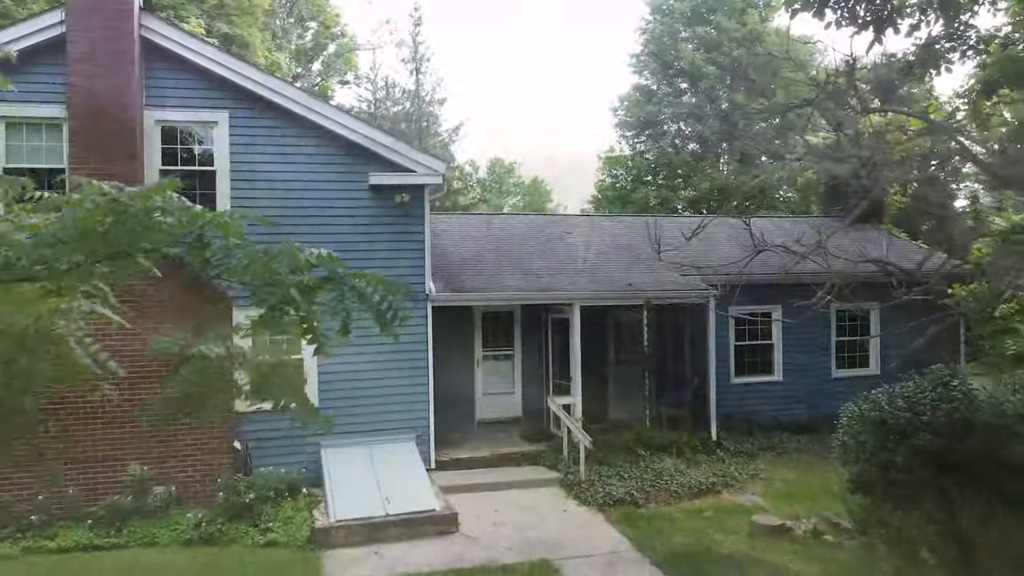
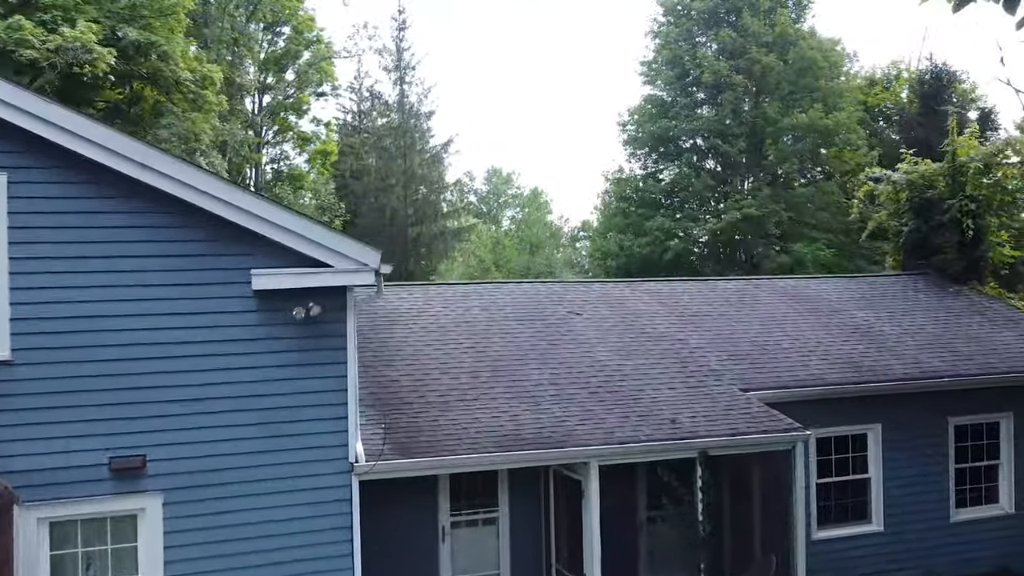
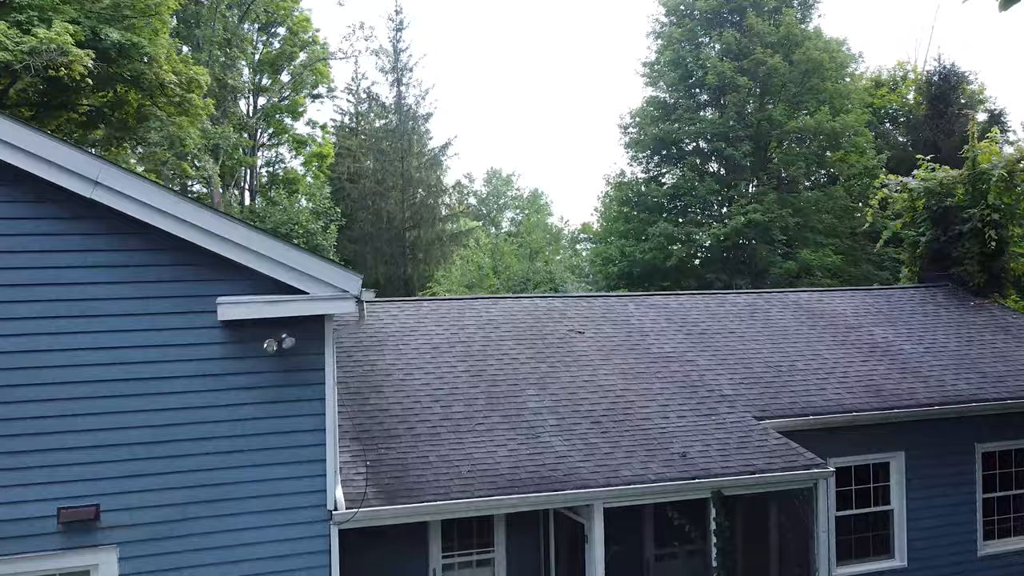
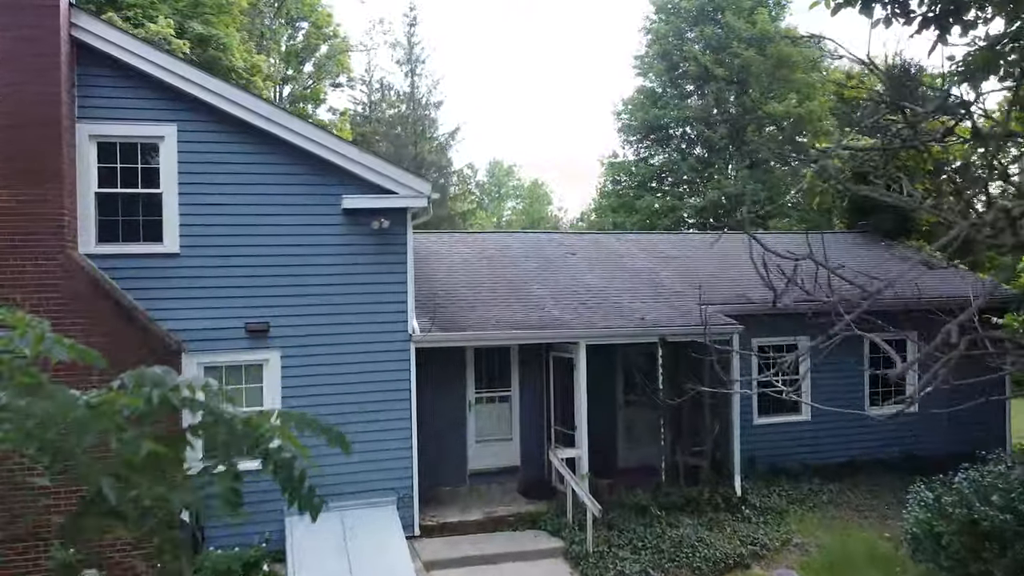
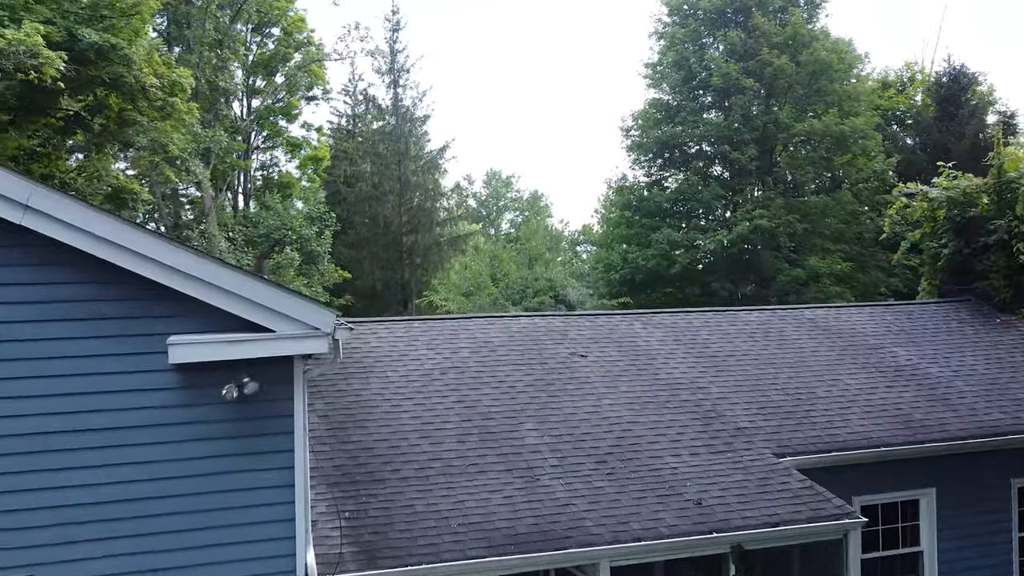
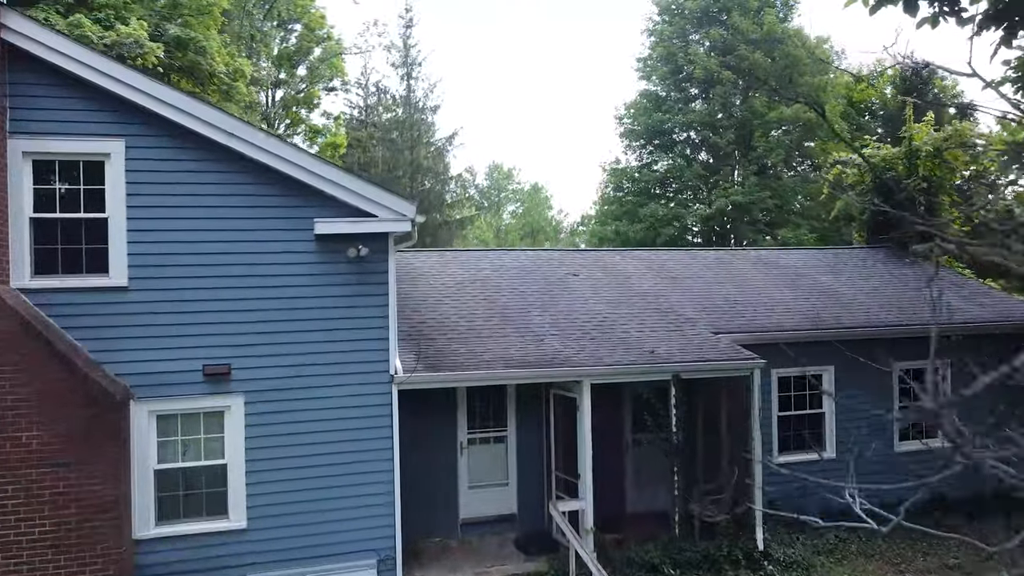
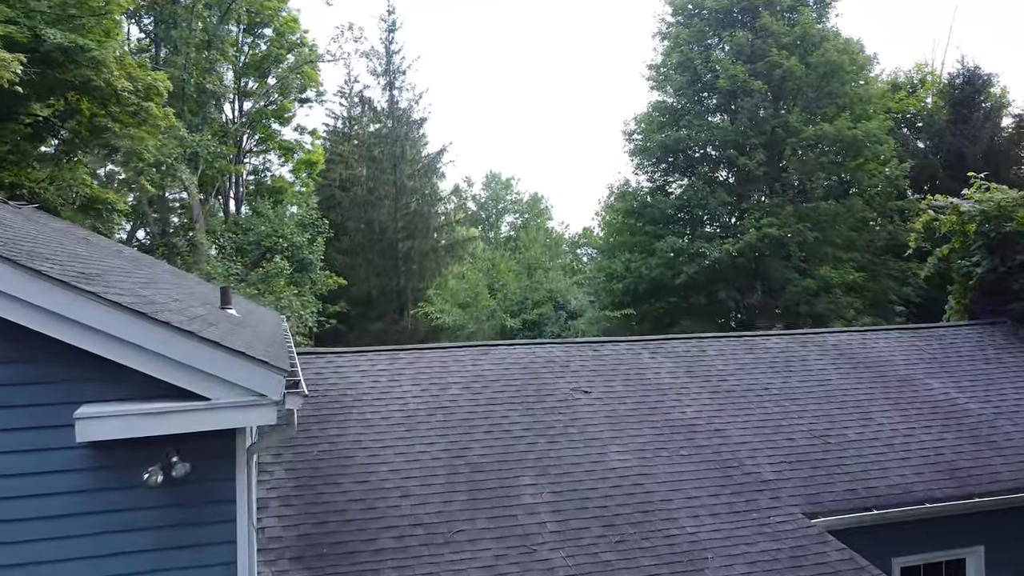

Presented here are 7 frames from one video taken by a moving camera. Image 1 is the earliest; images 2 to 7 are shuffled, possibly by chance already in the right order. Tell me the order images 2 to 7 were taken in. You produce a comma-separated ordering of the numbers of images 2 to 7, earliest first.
4, 6, 2, 3, 5, 7
